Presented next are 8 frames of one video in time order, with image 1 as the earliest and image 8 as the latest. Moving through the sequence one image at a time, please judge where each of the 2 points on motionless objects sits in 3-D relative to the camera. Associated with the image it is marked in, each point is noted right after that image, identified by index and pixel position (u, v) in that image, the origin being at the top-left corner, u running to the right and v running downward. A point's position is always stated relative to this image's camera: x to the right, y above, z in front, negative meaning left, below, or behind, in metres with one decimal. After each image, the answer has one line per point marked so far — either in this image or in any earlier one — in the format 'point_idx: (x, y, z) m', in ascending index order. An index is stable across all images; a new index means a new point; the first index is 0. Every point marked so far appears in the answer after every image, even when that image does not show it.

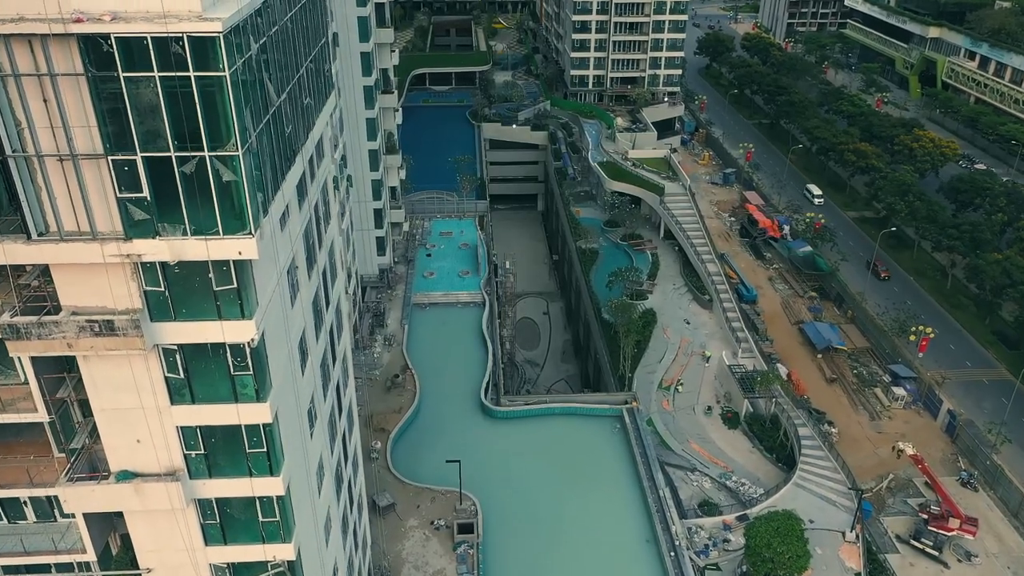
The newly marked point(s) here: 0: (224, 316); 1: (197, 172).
0: (-5.7, -0.5, +14.6) m
1: (-5.6, +2.1, +13.0) m
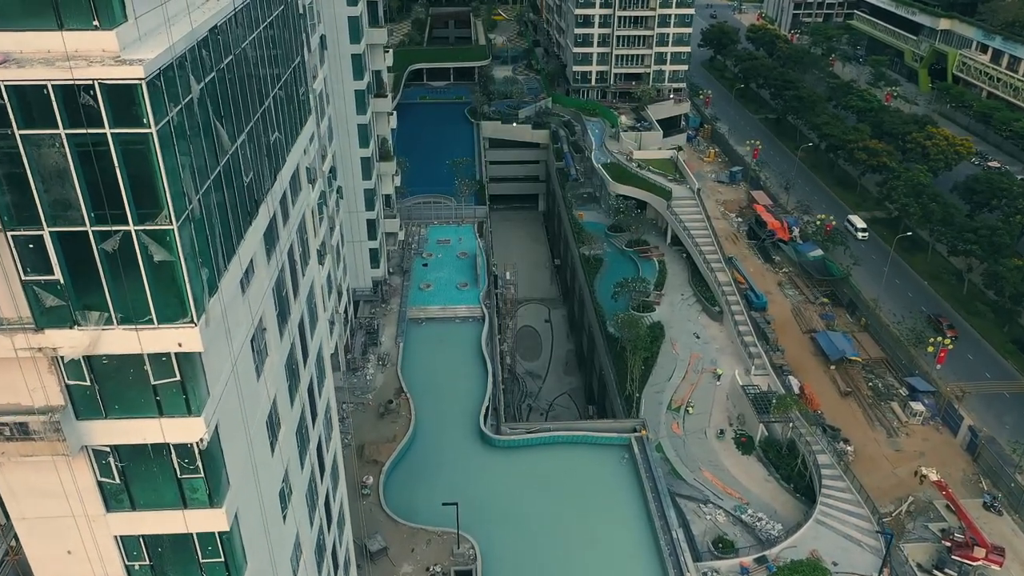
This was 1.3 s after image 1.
0: (-5.7, -2.0, +11.9) m
1: (-5.5, +0.6, +10.4) m
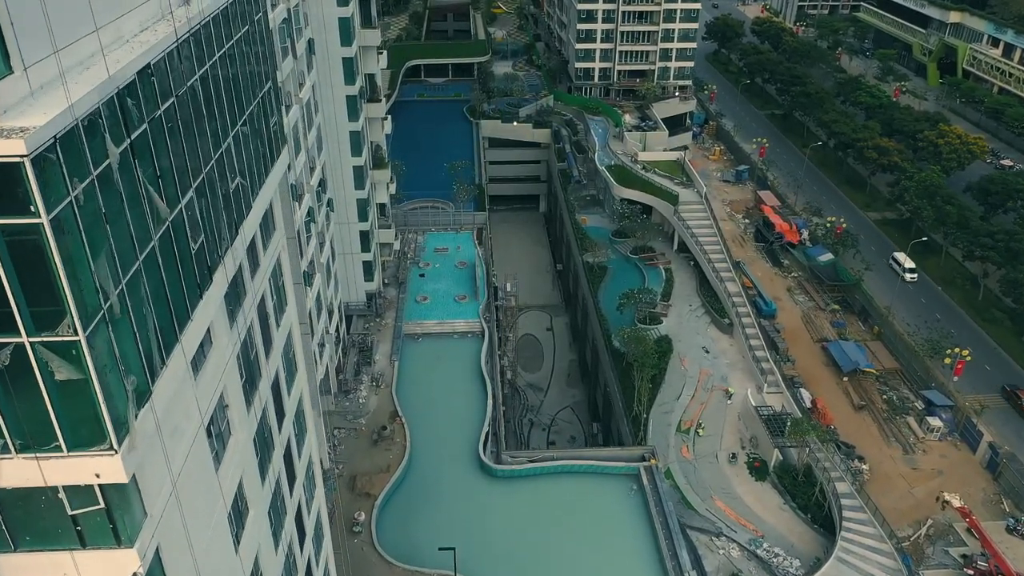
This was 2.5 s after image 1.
0: (-5.6, -3.4, +9.6) m
1: (-5.5, -0.8, +8.0) m
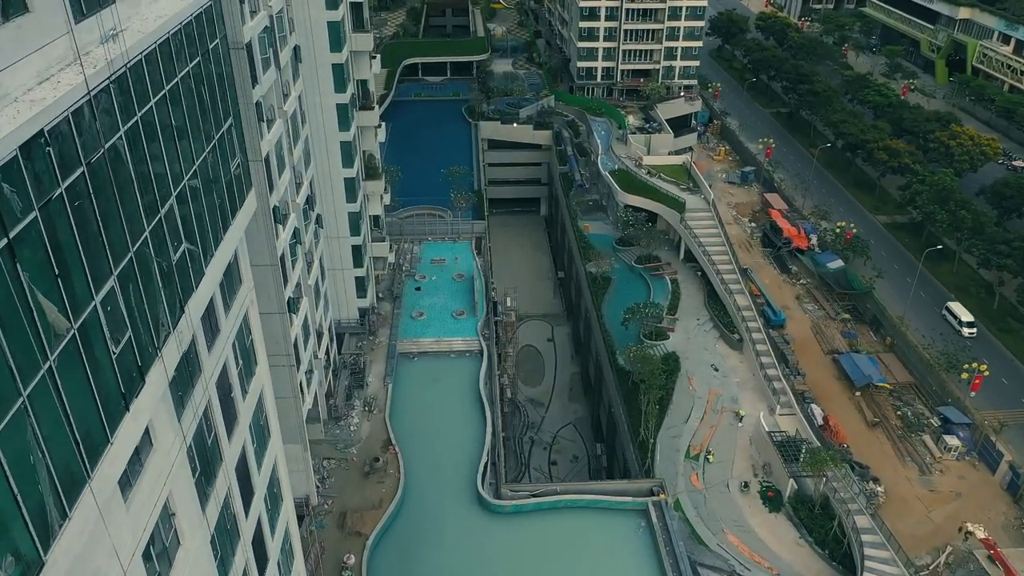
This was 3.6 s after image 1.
0: (-5.5, -4.8, +7.4) m
1: (-5.4, -2.2, +5.8) m
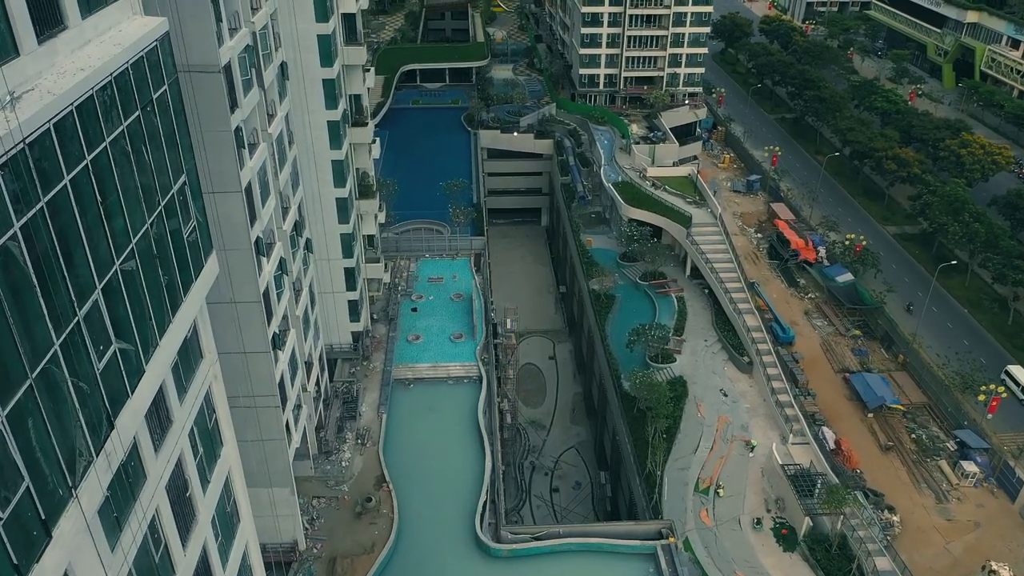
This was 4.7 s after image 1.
0: (-5.5, -6.1, +5.4) m
1: (-5.4, -3.6, +3.8) m
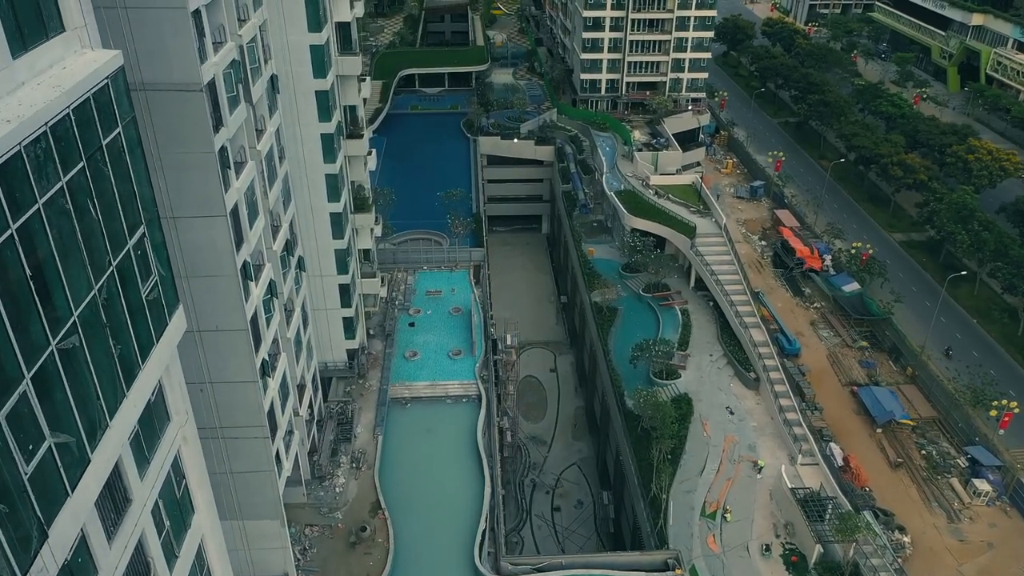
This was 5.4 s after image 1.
0: (-5.5, -7.1, +4.1) m
1: (-5.4, -4.5, +2.5) m
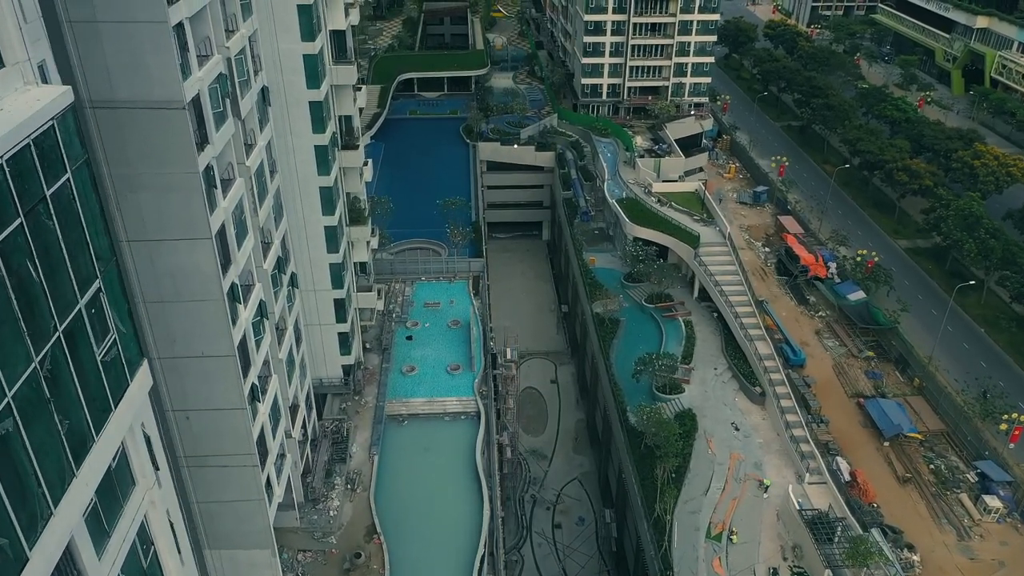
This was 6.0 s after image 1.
0: (-5.6, -7.8, +3.1) m
1: (-5.4, -5.3, +1.4) m
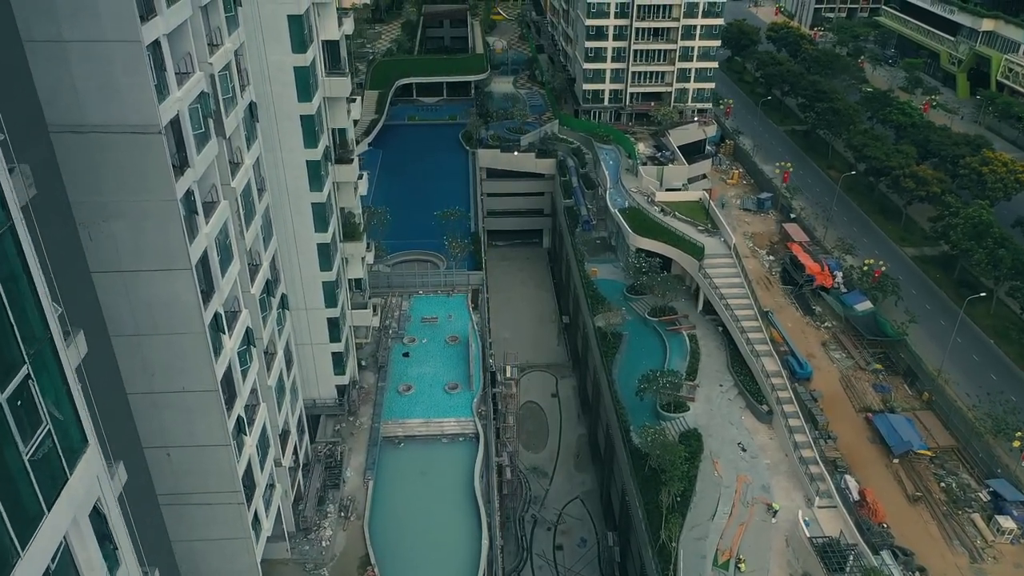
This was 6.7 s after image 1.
0: (-5.6, -8.8, +1.8) m
1: (-5.5, -6.2, +0.1) m
